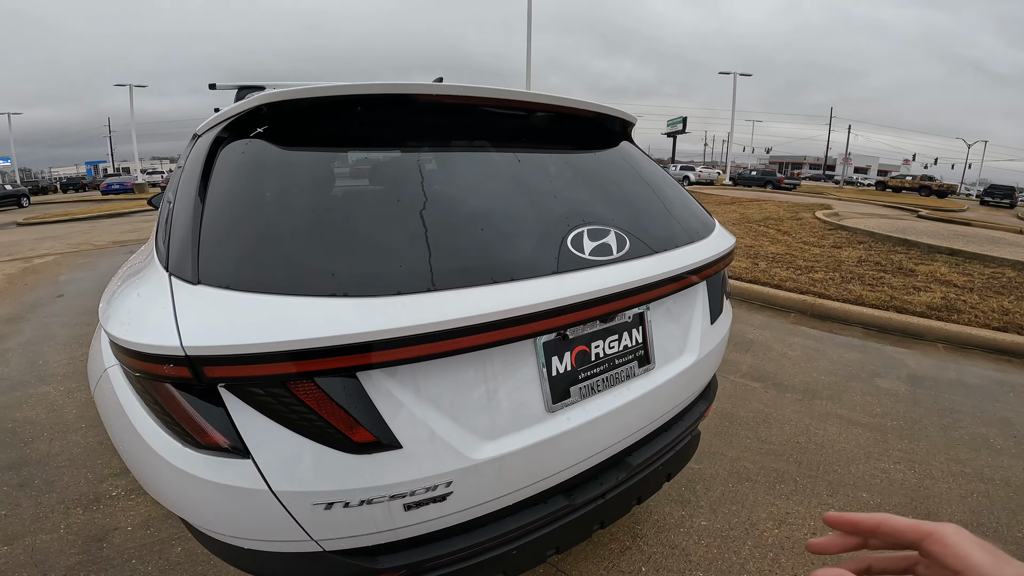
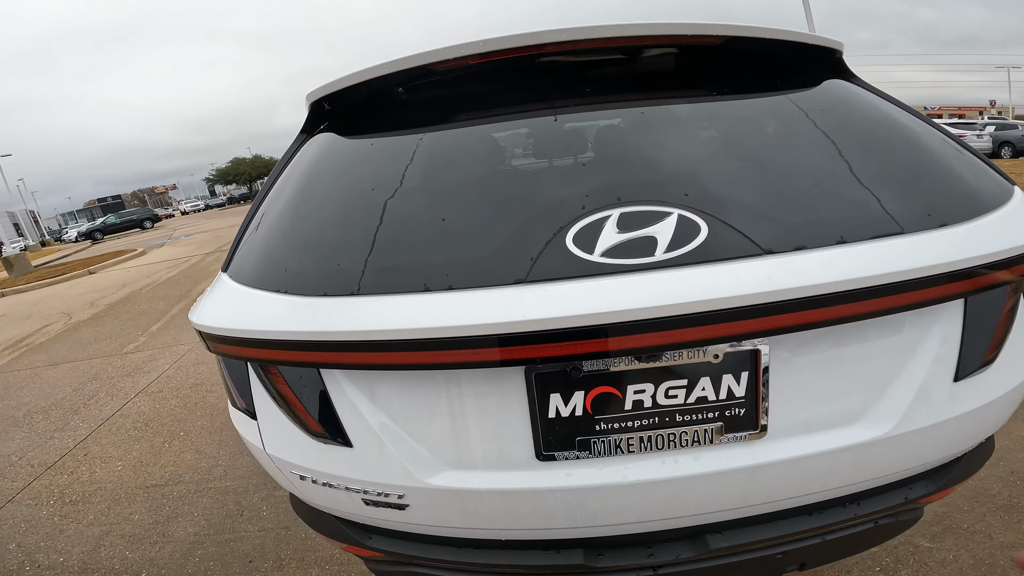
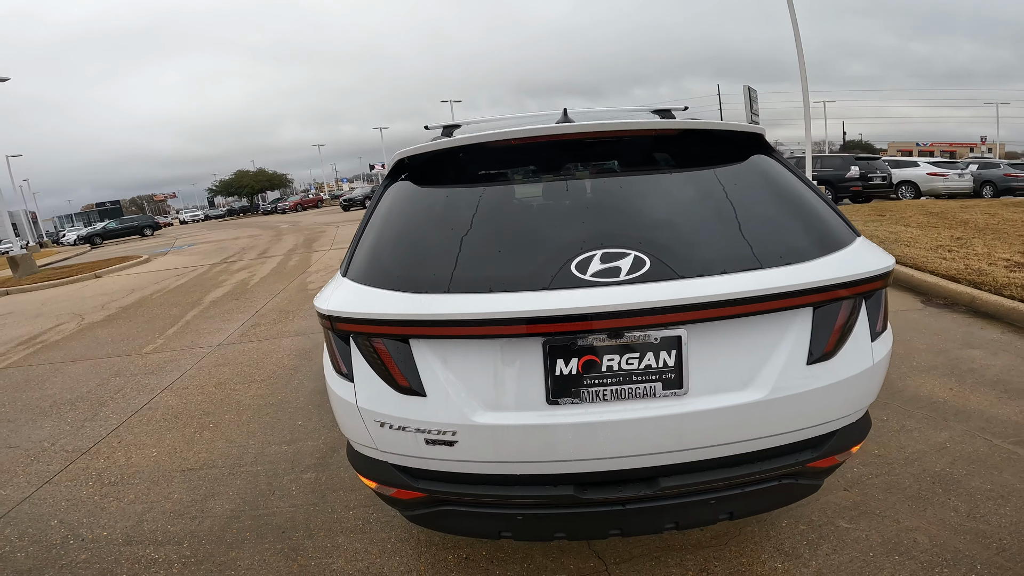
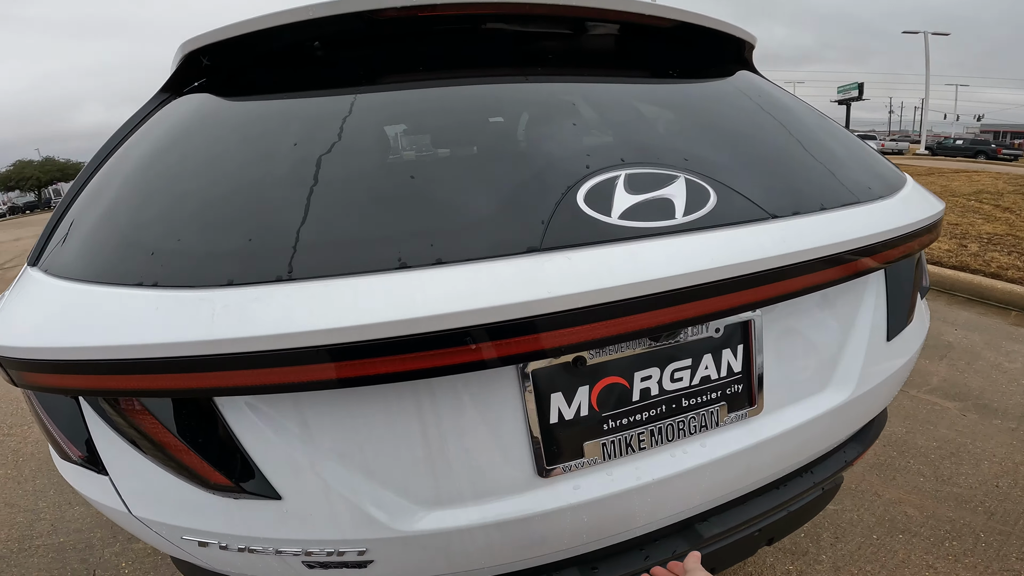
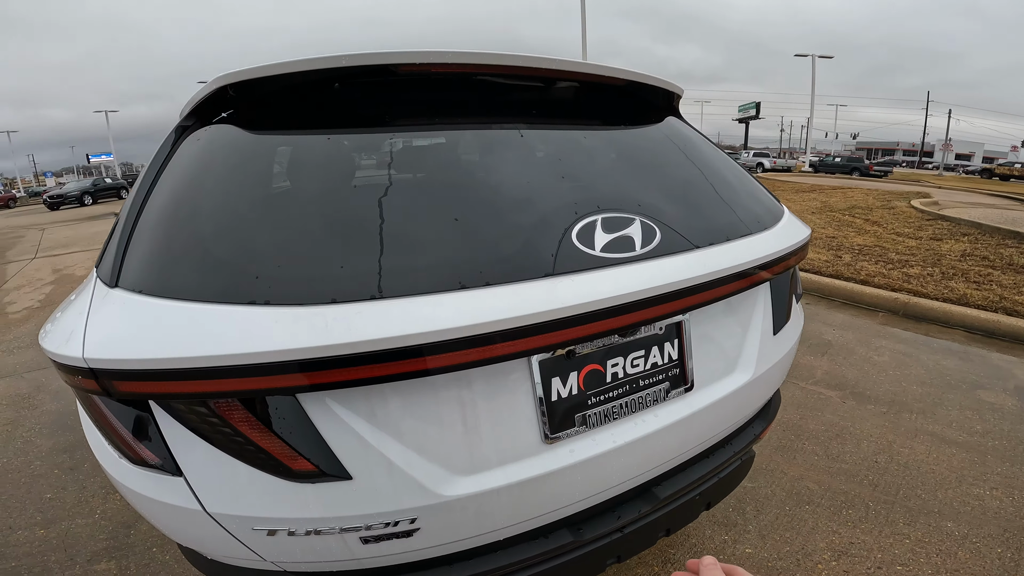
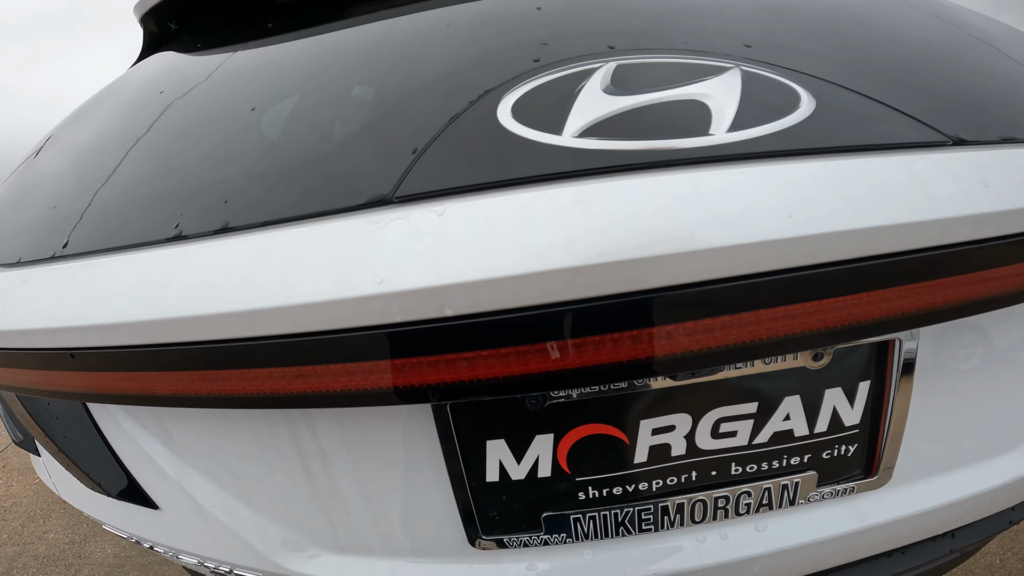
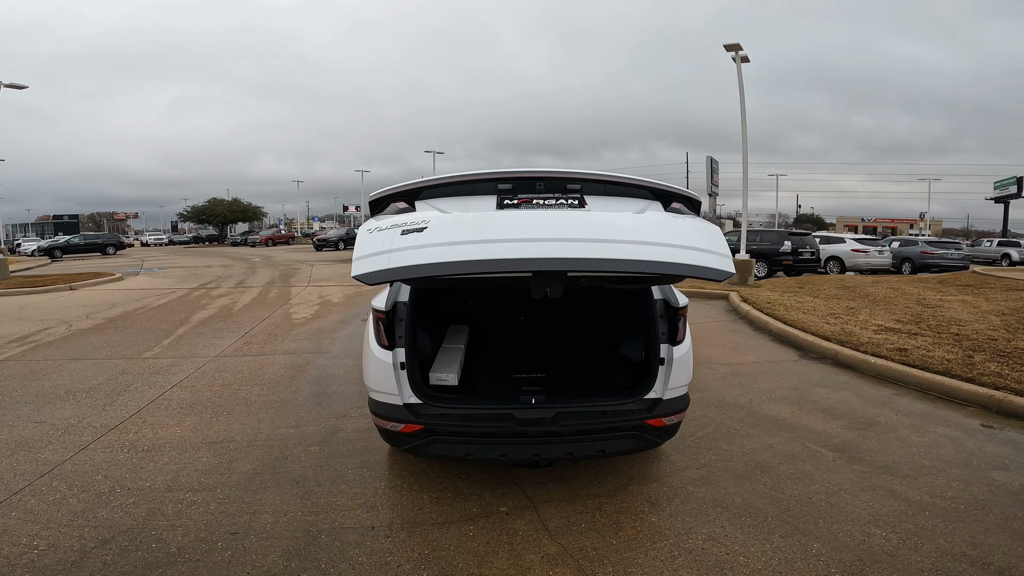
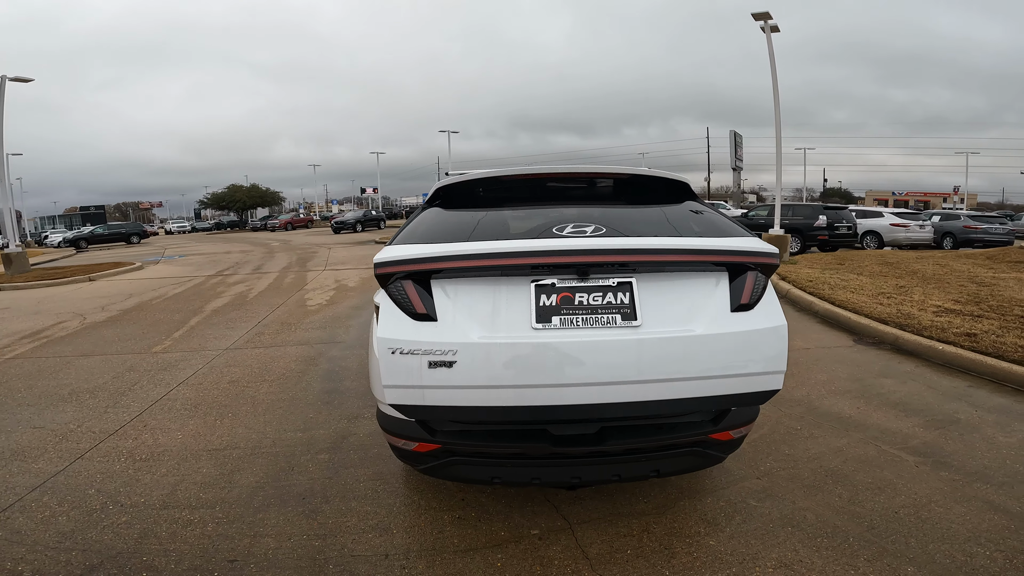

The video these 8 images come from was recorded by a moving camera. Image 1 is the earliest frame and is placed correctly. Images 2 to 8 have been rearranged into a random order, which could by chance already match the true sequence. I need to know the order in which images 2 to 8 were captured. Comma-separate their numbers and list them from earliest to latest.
5, 4, 6, 2, 3, 8, 7
